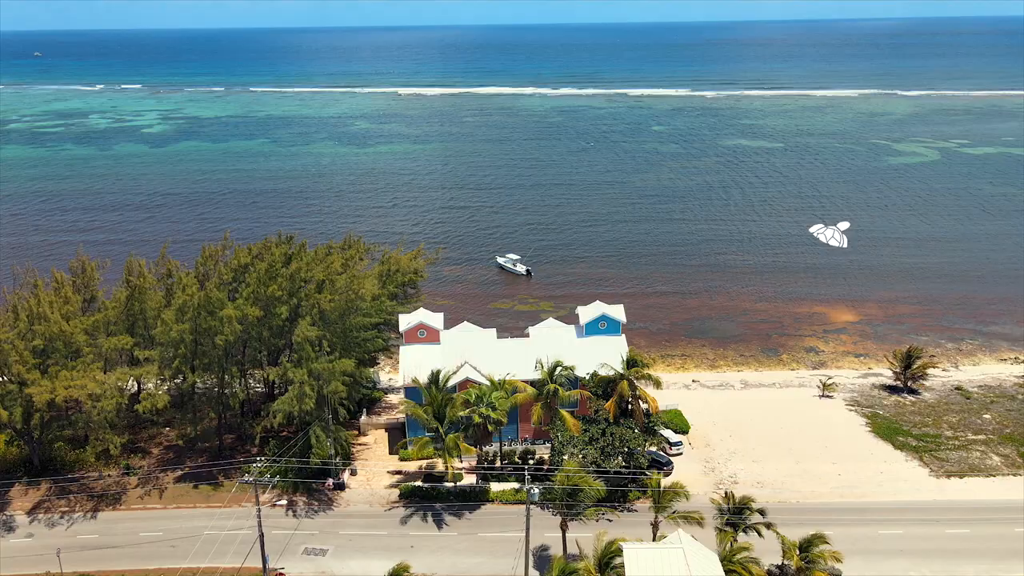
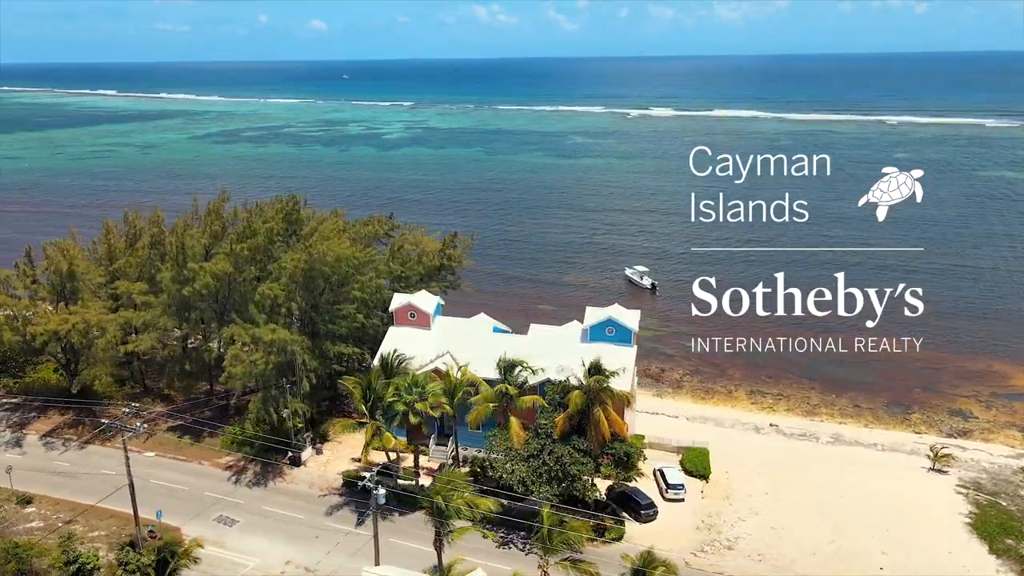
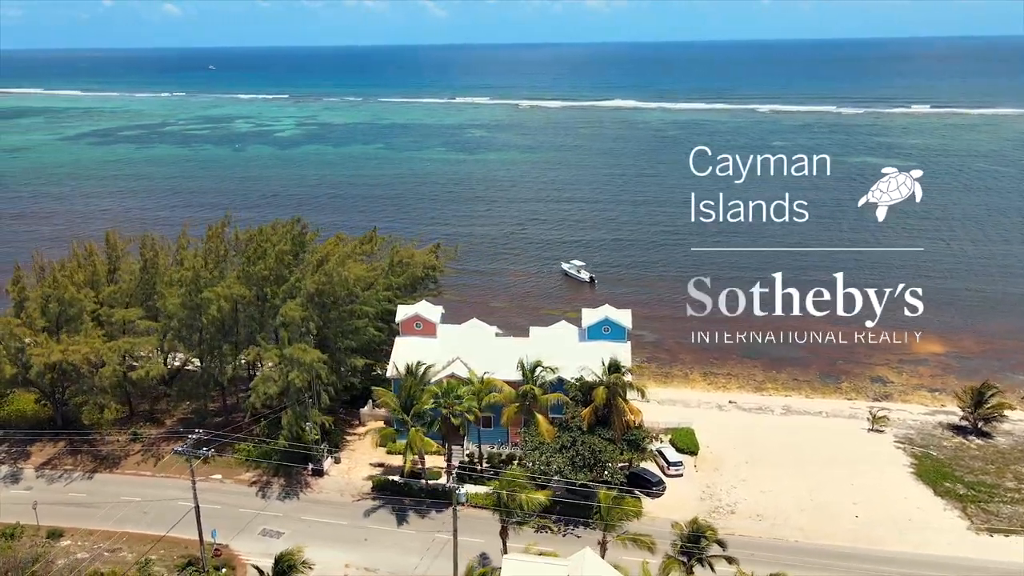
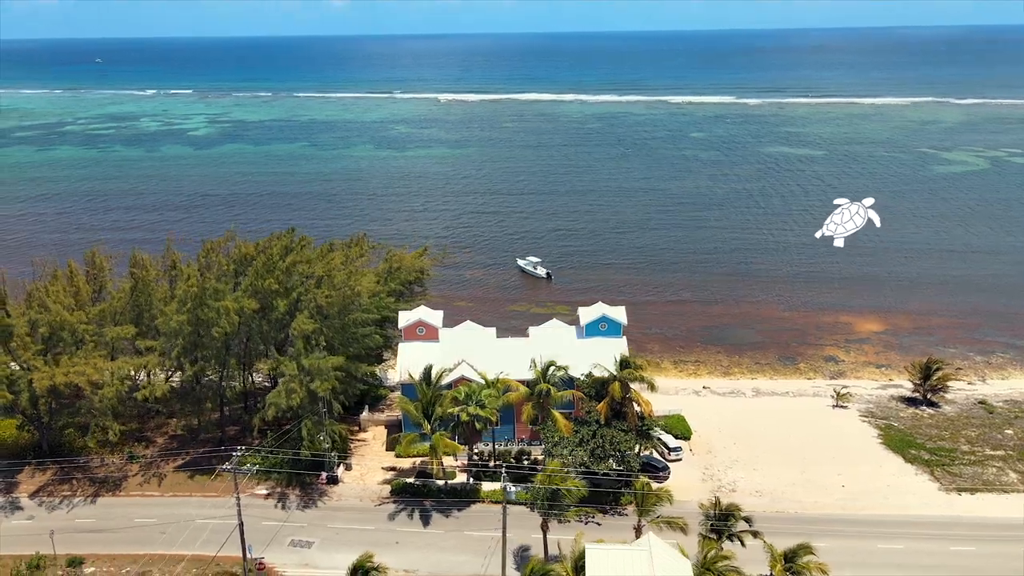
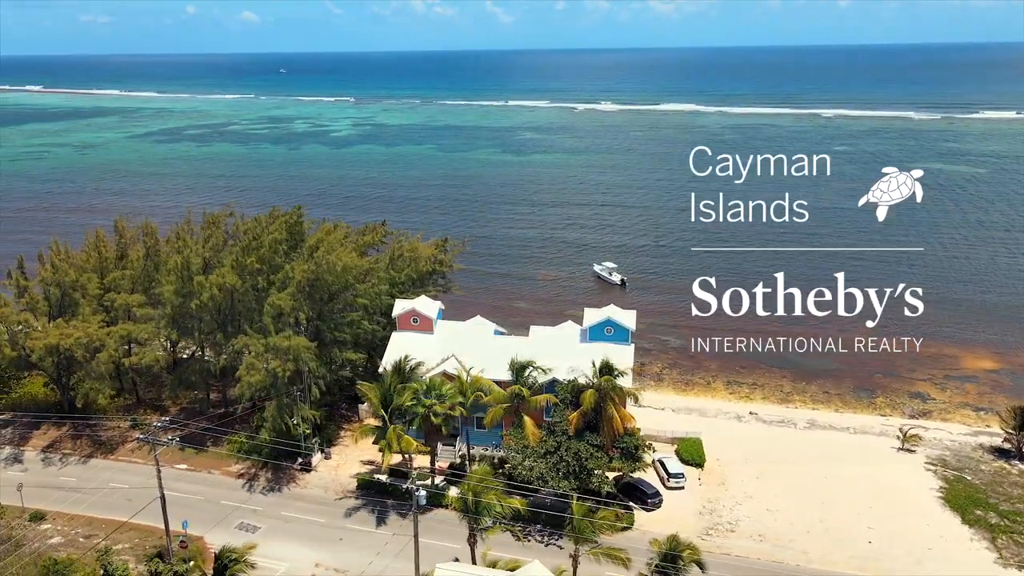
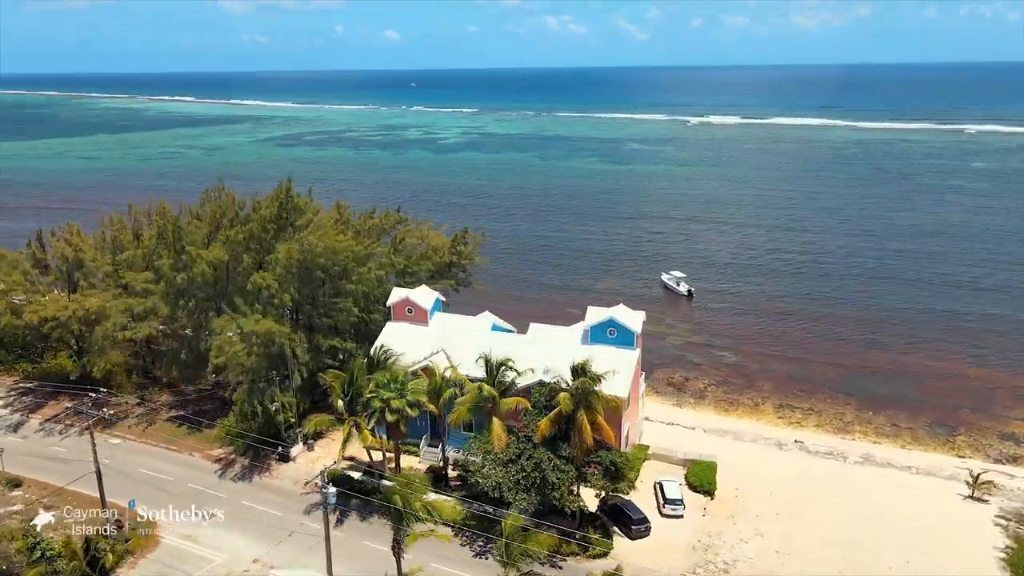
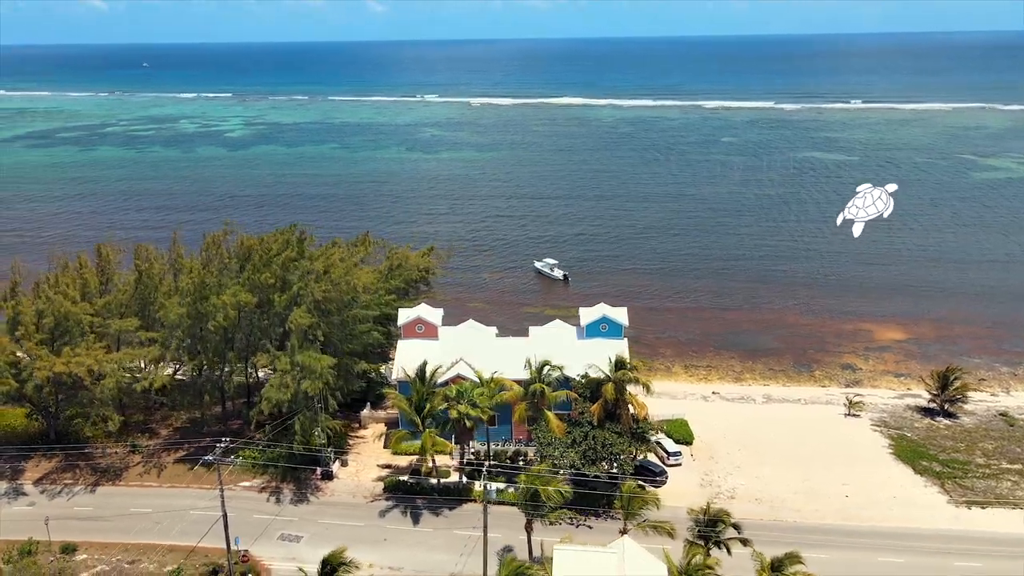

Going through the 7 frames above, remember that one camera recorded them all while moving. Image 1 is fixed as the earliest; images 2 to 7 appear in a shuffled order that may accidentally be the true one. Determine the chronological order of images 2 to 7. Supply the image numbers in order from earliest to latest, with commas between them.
4, 7, 3, 5, 2, 6
